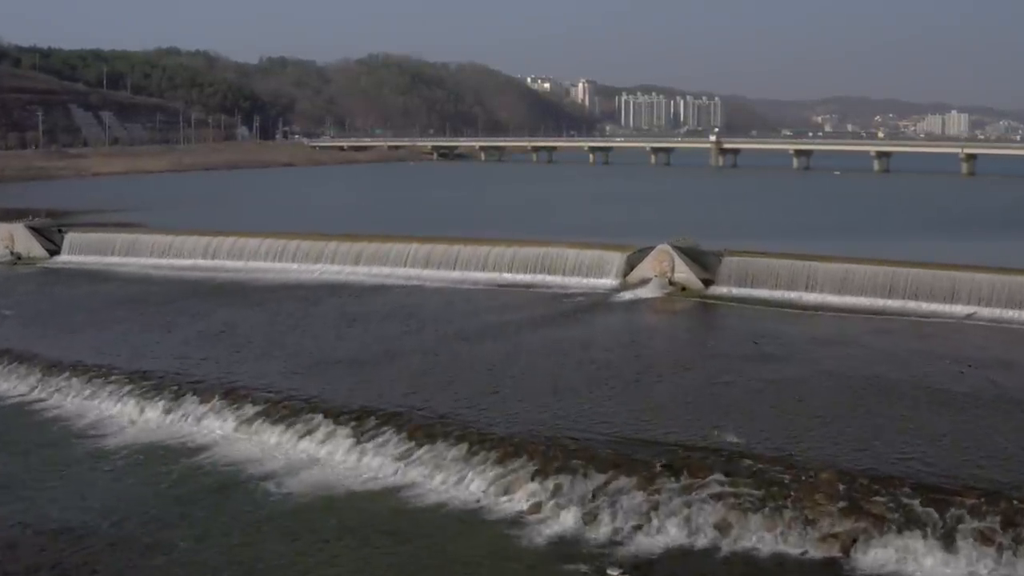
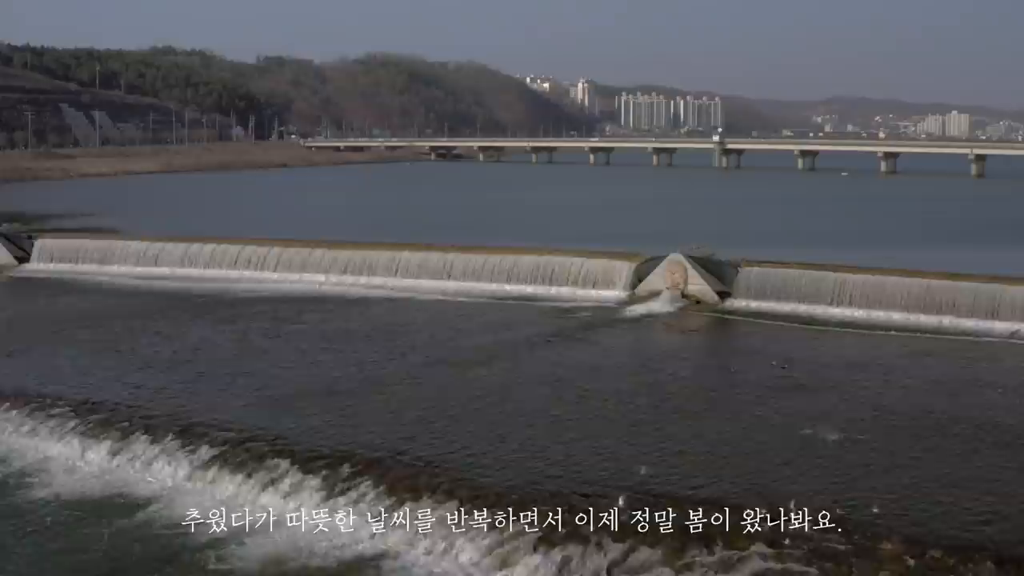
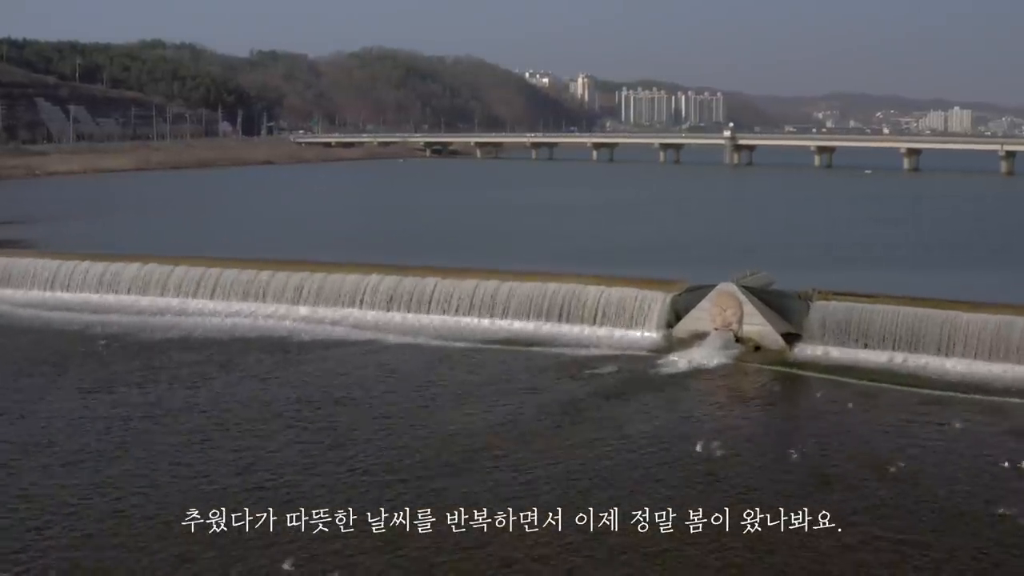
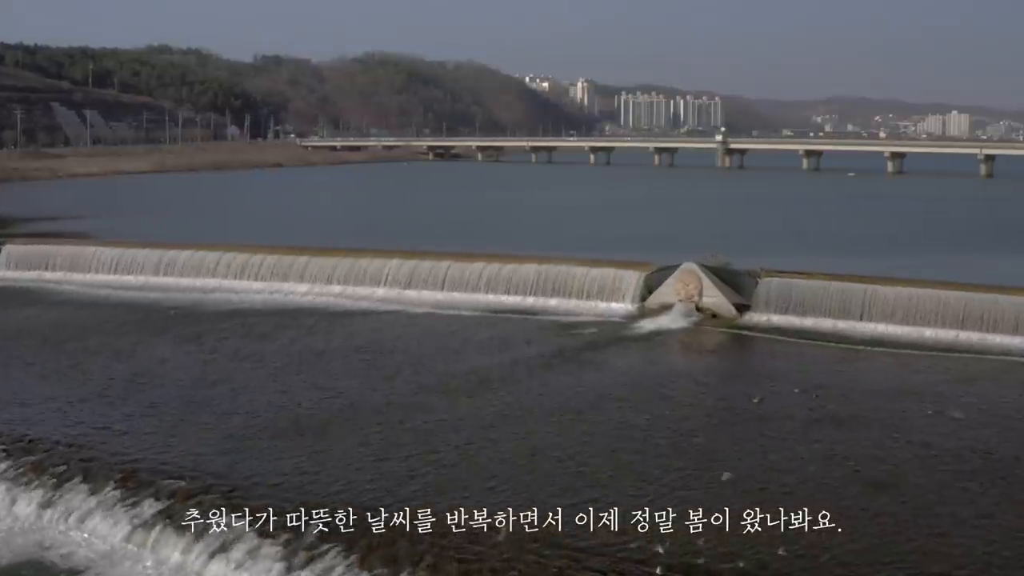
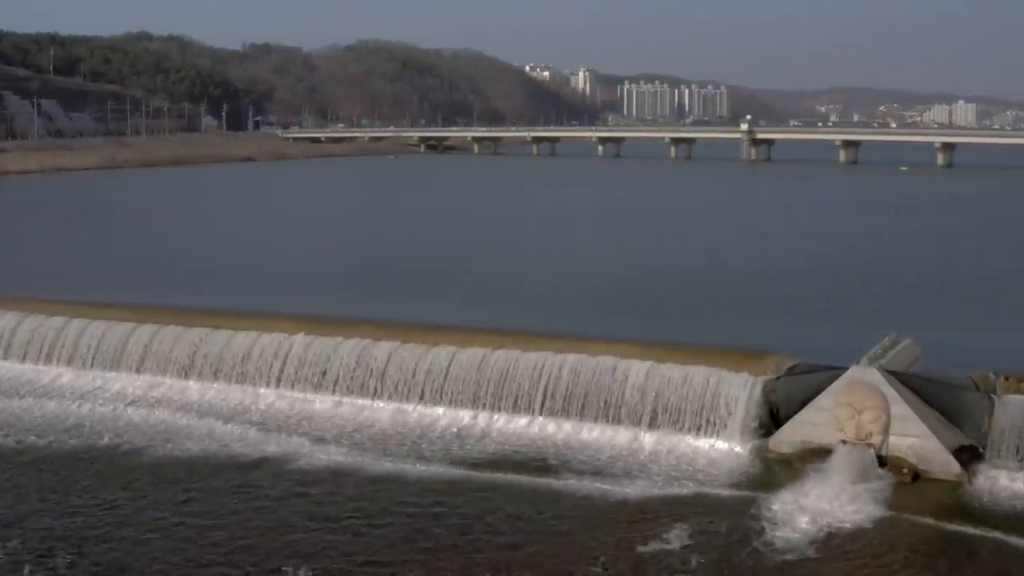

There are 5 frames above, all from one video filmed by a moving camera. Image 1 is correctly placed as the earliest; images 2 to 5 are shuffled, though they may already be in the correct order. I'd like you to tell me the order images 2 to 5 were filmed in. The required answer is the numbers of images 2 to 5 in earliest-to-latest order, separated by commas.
2, 4, 3, 5
